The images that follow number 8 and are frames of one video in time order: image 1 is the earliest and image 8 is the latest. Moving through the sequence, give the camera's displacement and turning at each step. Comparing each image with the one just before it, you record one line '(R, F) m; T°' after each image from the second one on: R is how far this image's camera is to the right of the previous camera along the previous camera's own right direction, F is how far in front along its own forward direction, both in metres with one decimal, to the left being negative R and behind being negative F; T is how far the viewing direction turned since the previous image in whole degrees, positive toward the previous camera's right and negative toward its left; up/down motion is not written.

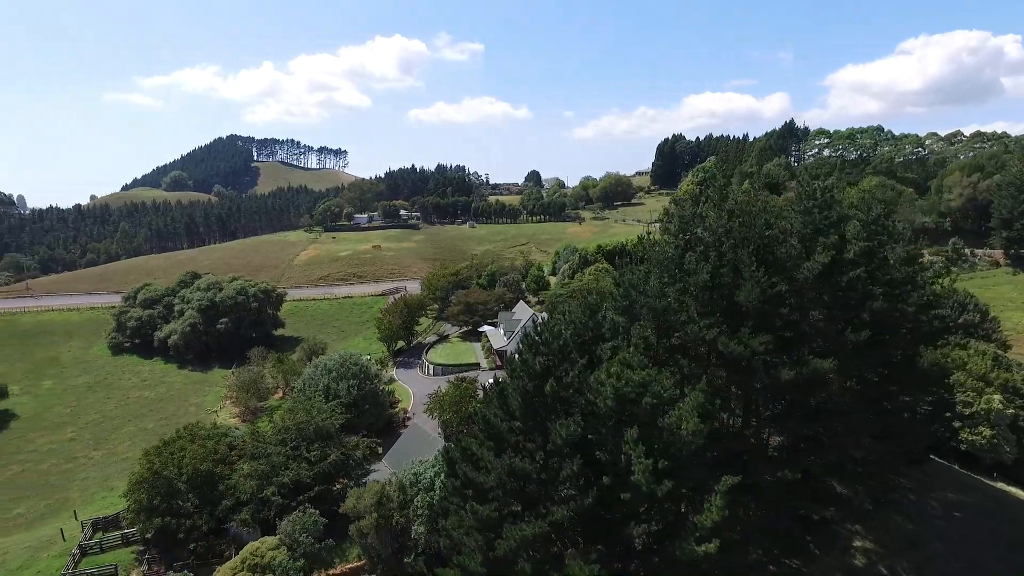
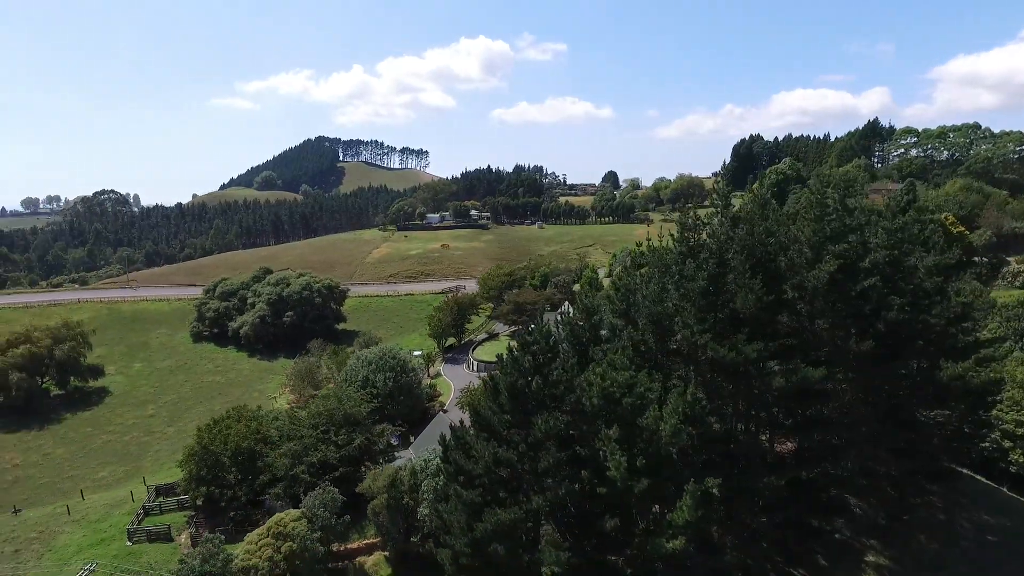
(+2.8, -1.2) m; -7°
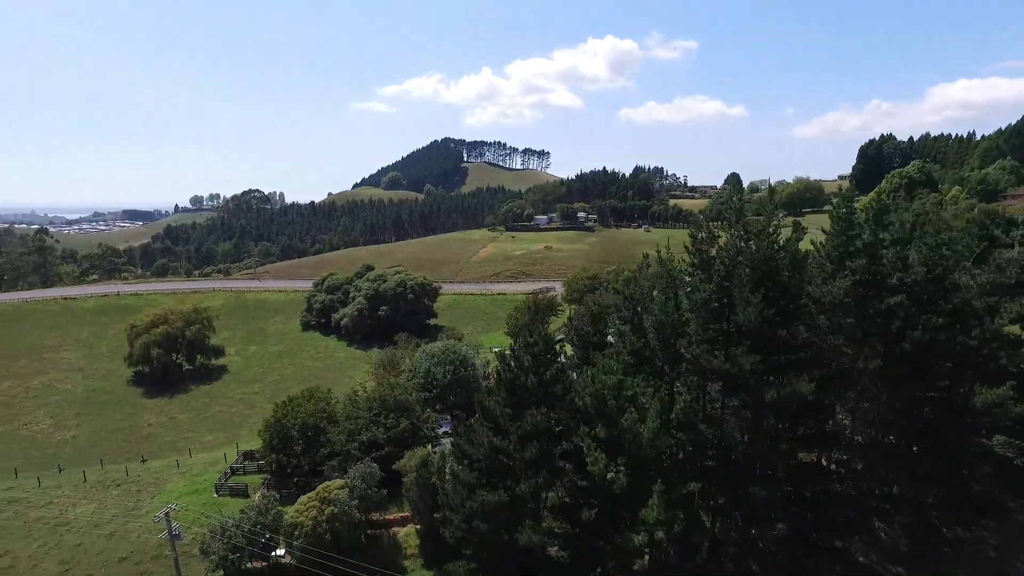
(+4.1, -1.7) m; -11°
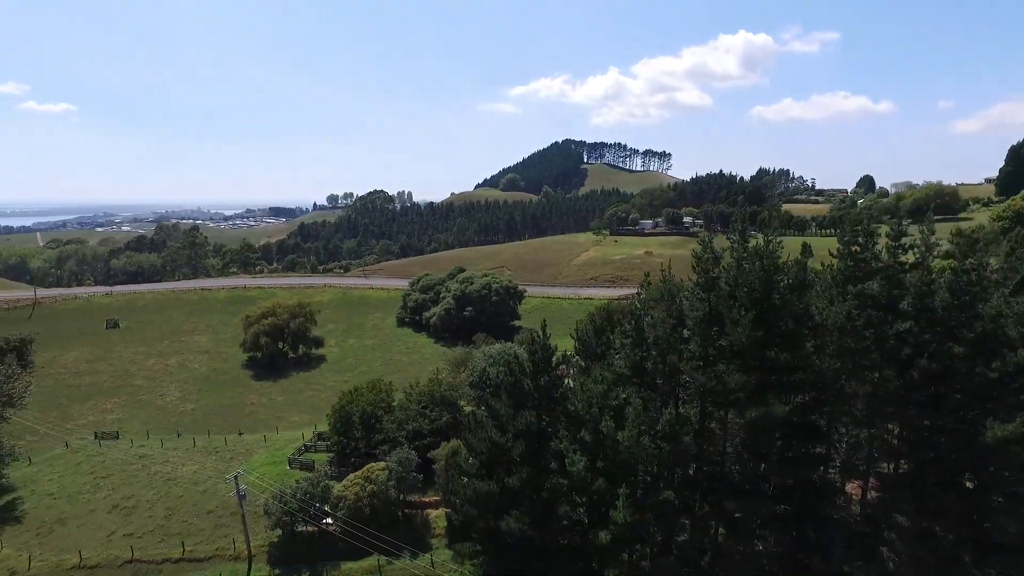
(+4.5, -2.1) m; -11°
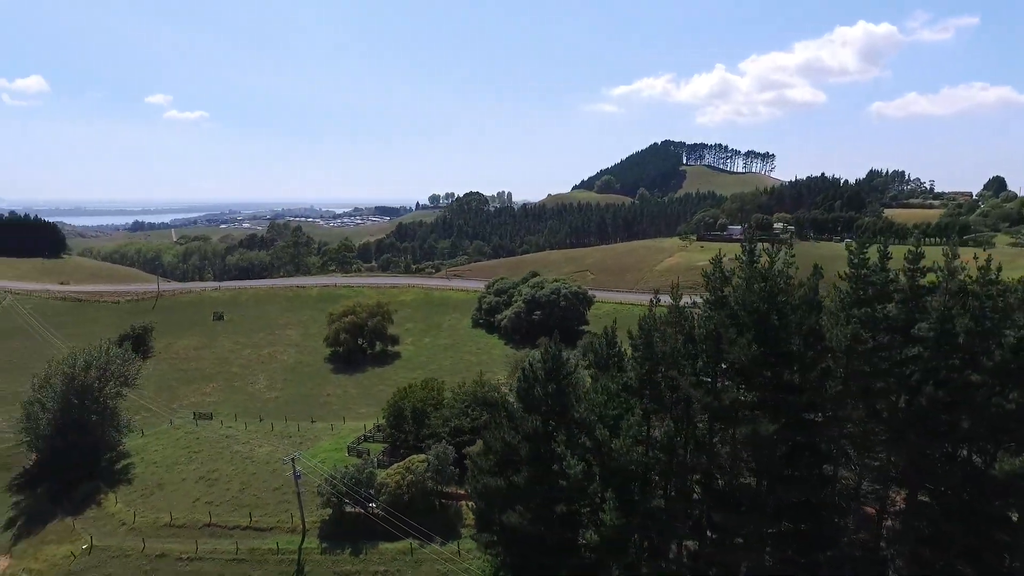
(+3.5, -1.9) m; -9°
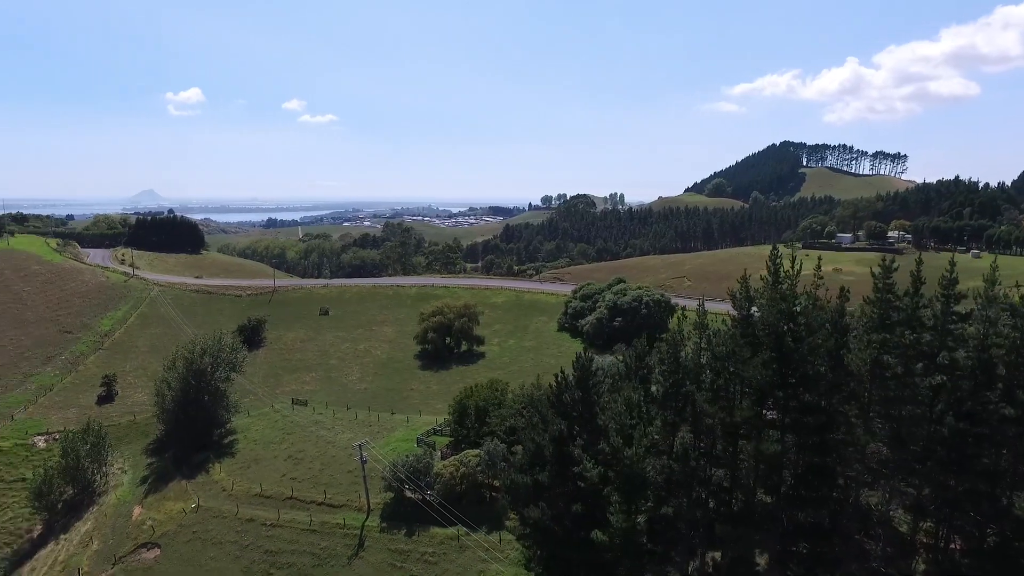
(+3.5, -2.0) m; -10°
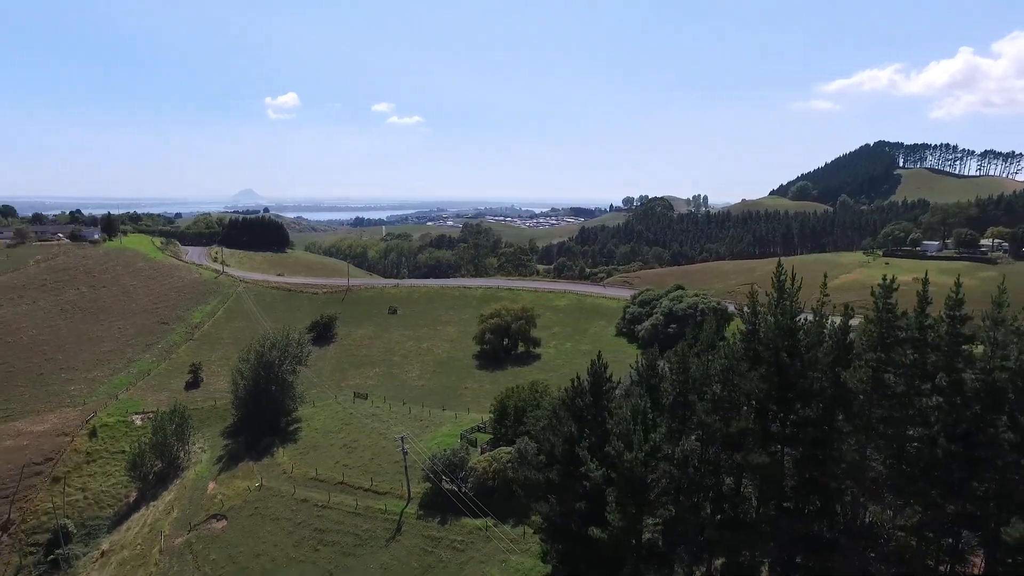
(+3.0, -2.0) m; -7°
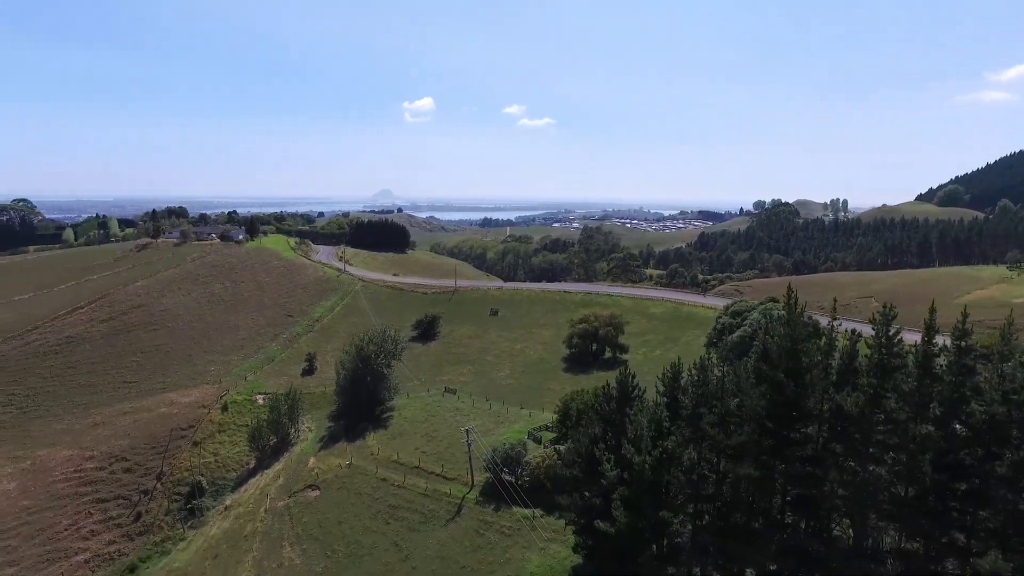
(+4.8, -3.1) m; -11°
